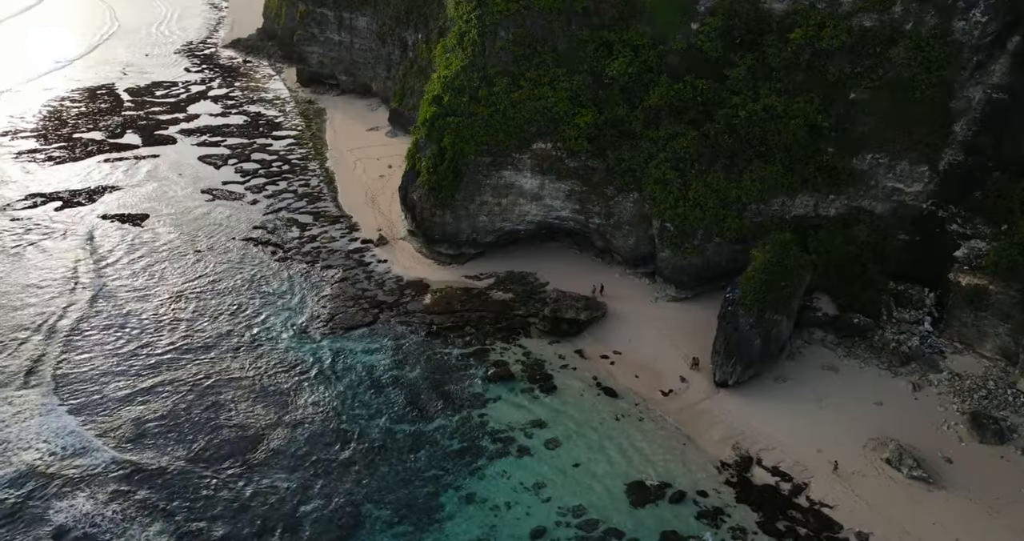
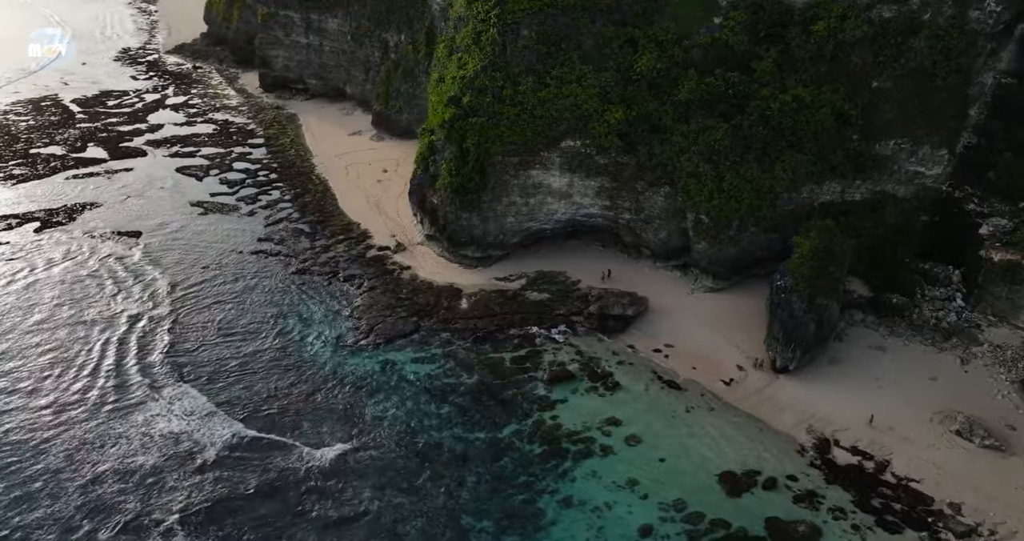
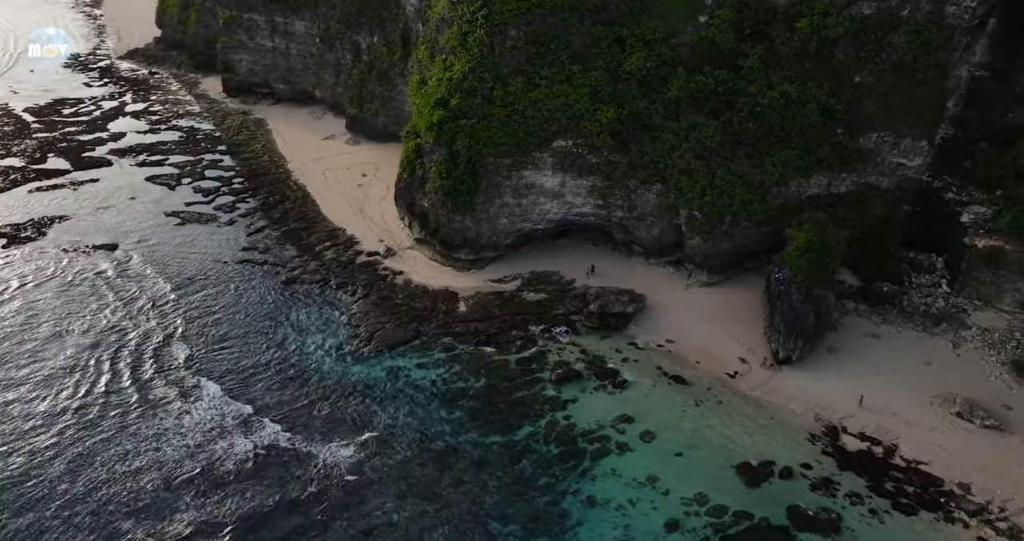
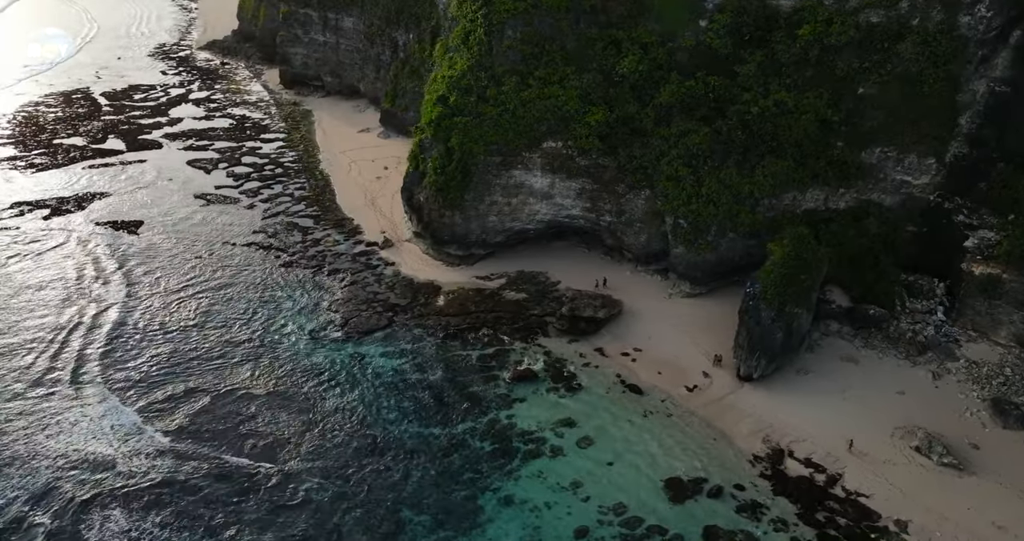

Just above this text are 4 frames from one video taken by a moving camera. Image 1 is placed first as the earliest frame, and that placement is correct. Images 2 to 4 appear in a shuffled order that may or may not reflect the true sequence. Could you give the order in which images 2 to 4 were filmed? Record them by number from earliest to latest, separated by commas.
4, 2, 3
